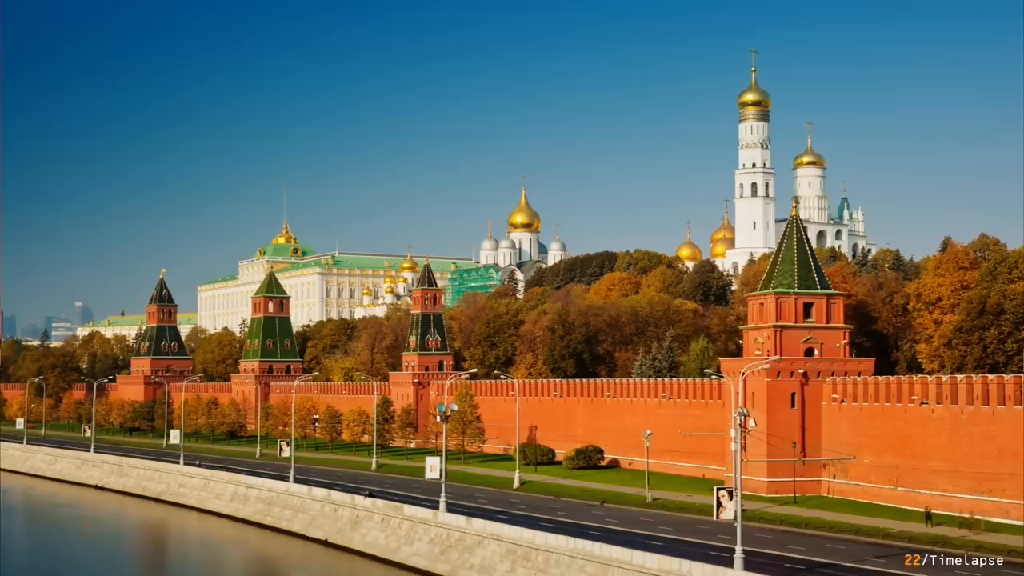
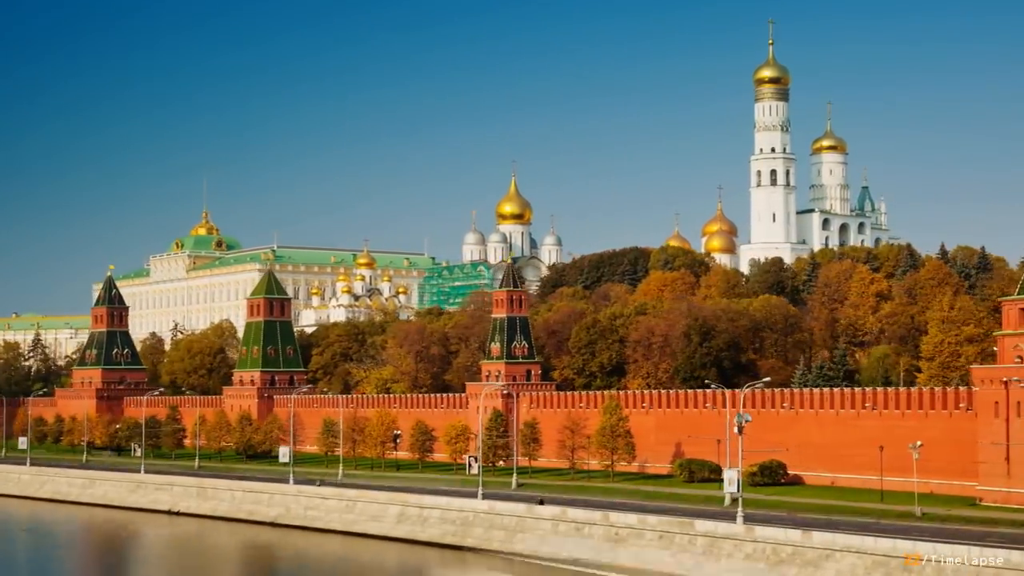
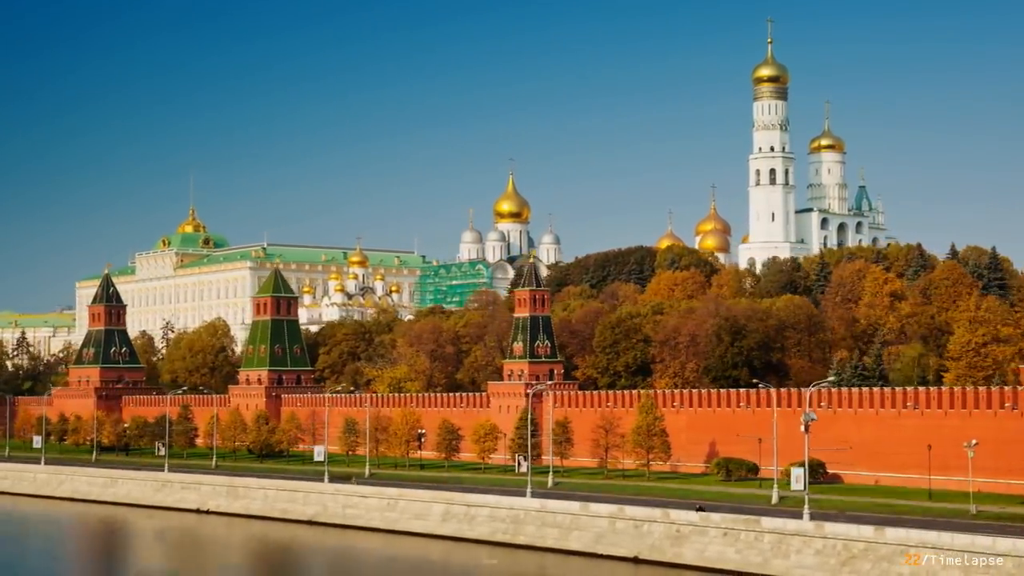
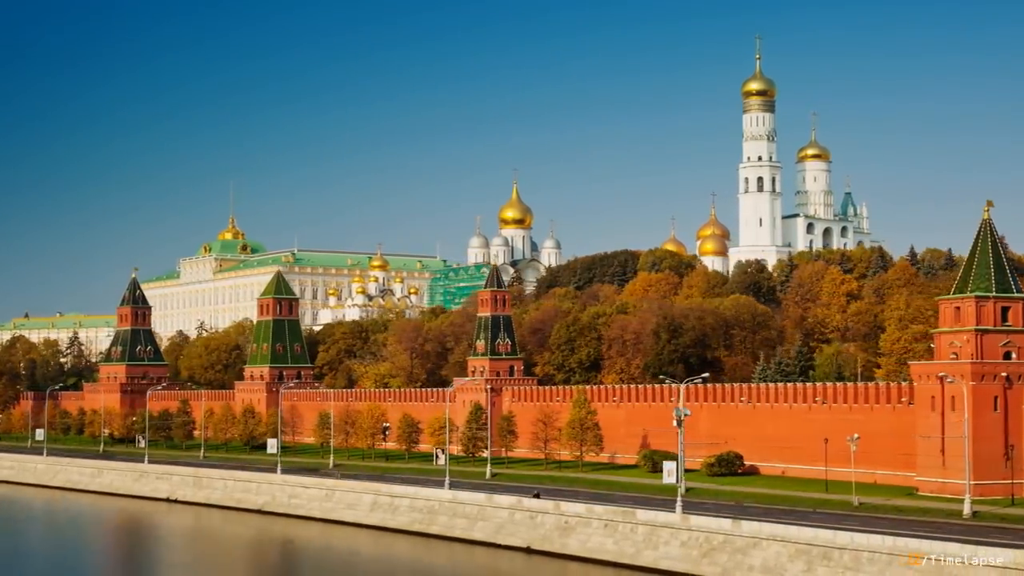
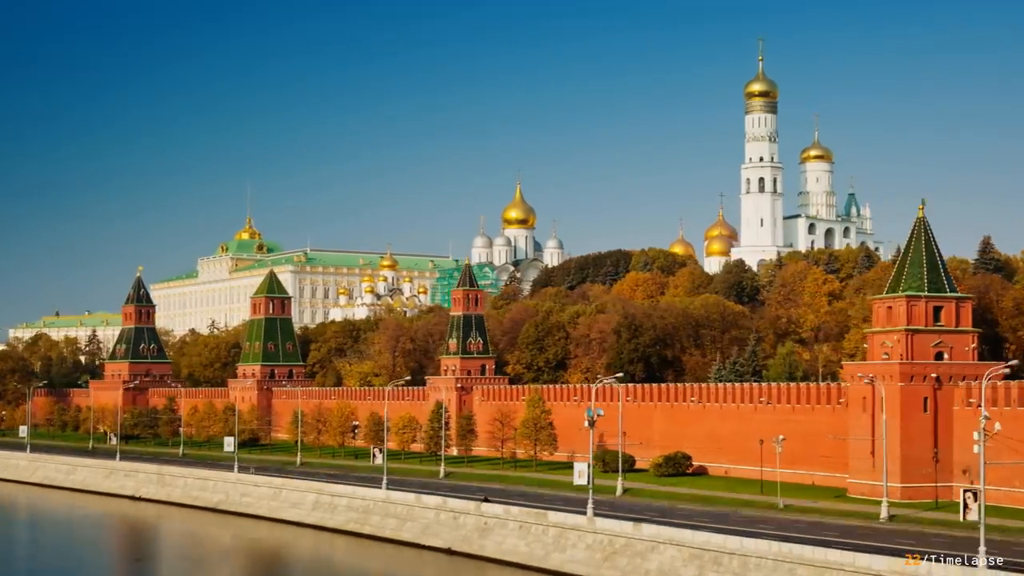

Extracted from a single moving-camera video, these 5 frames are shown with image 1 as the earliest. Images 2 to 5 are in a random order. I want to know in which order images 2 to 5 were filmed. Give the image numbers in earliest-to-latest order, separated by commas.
5, 4, 2, 3
